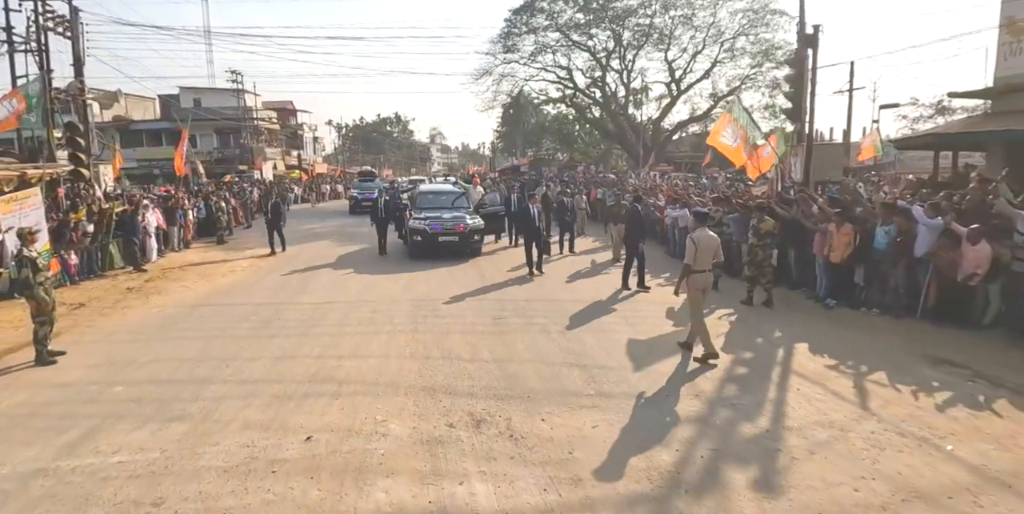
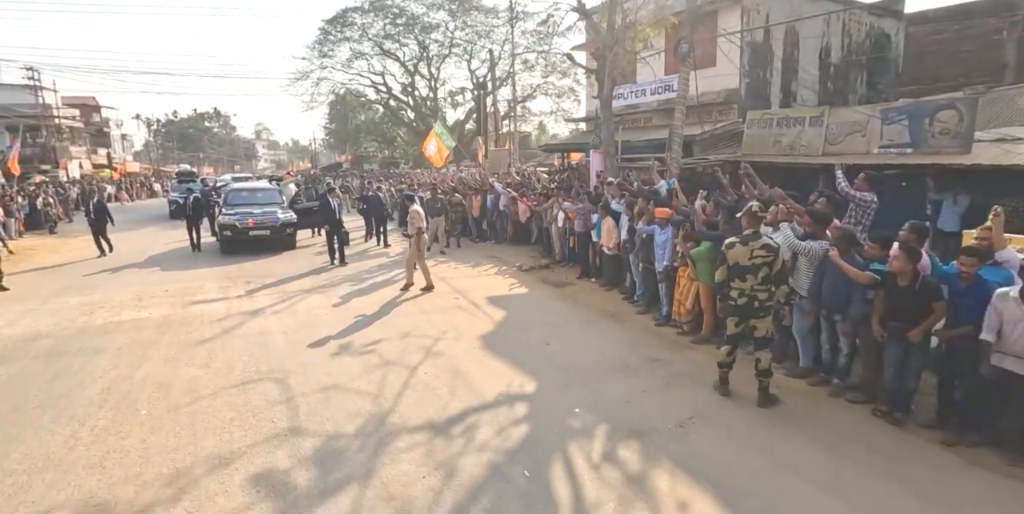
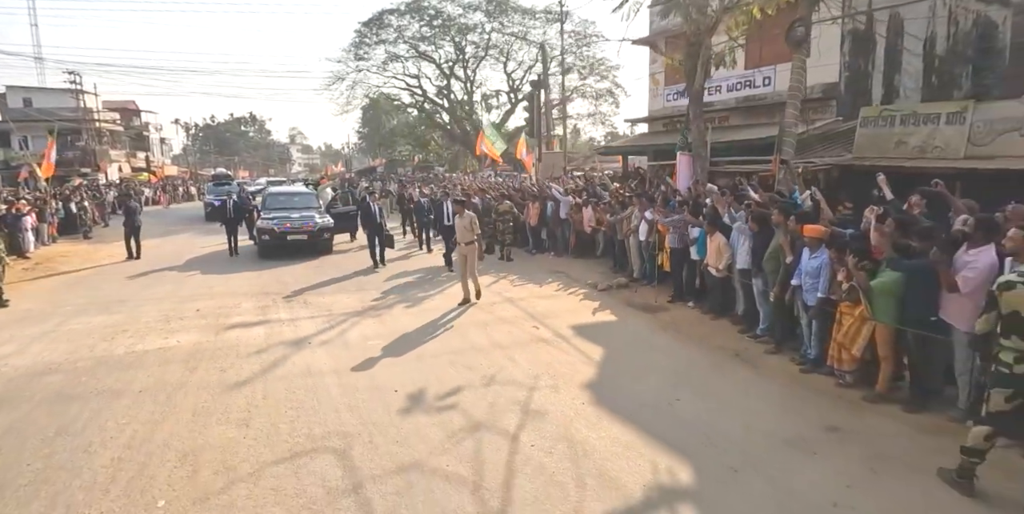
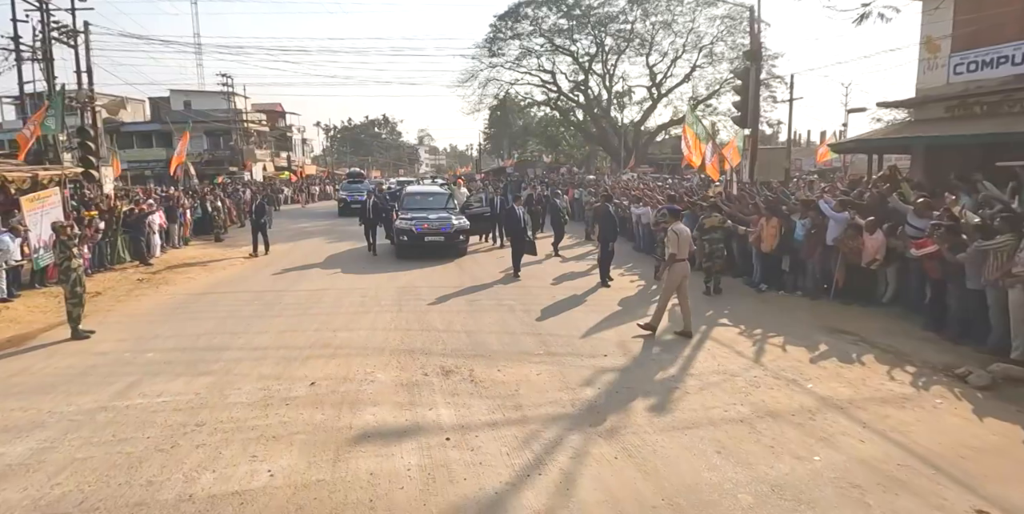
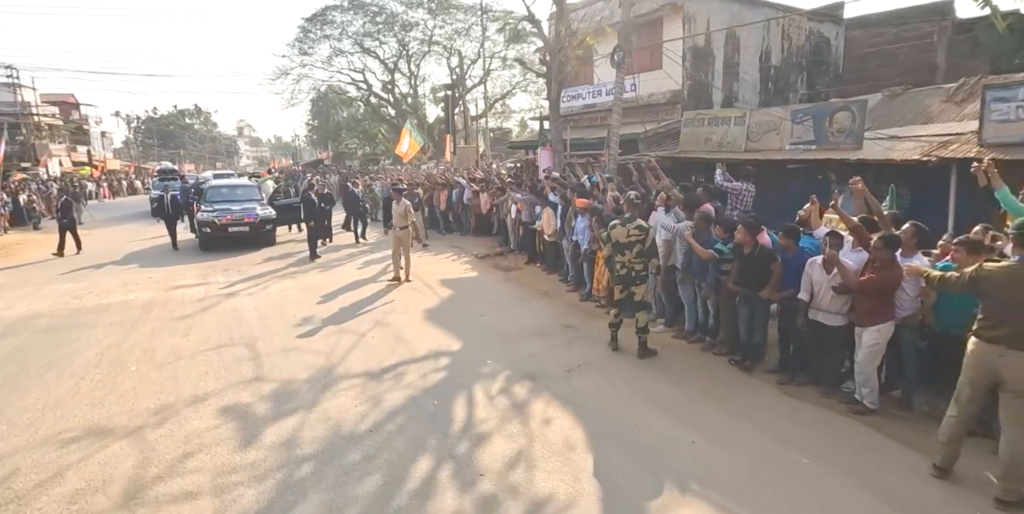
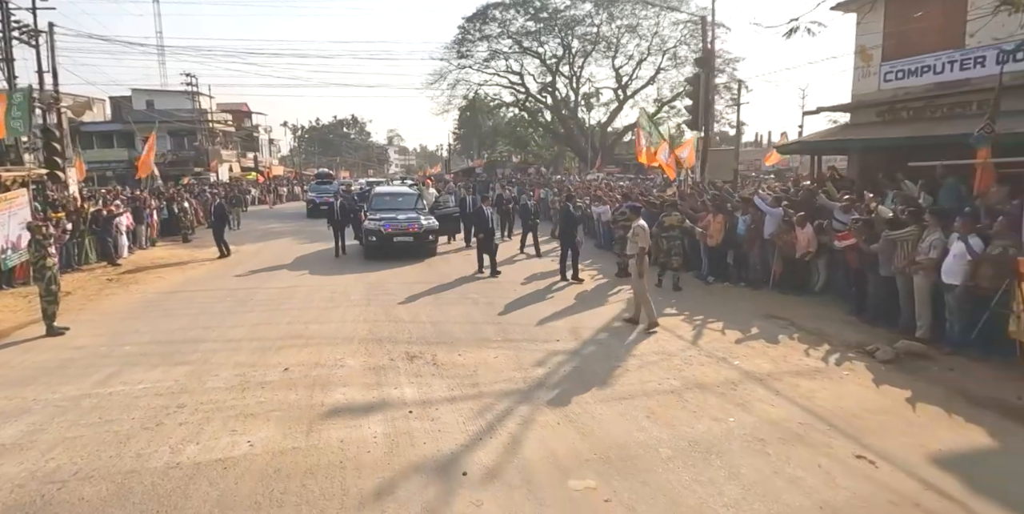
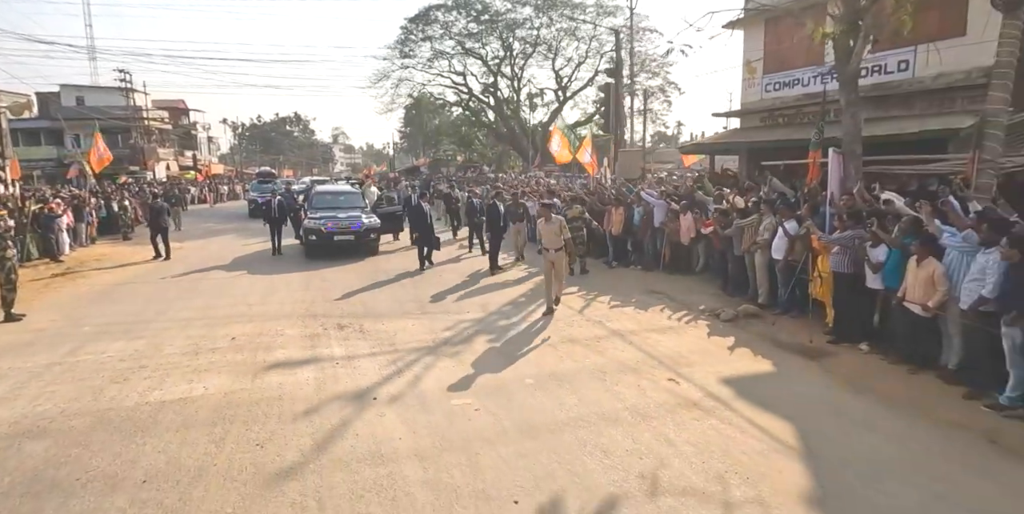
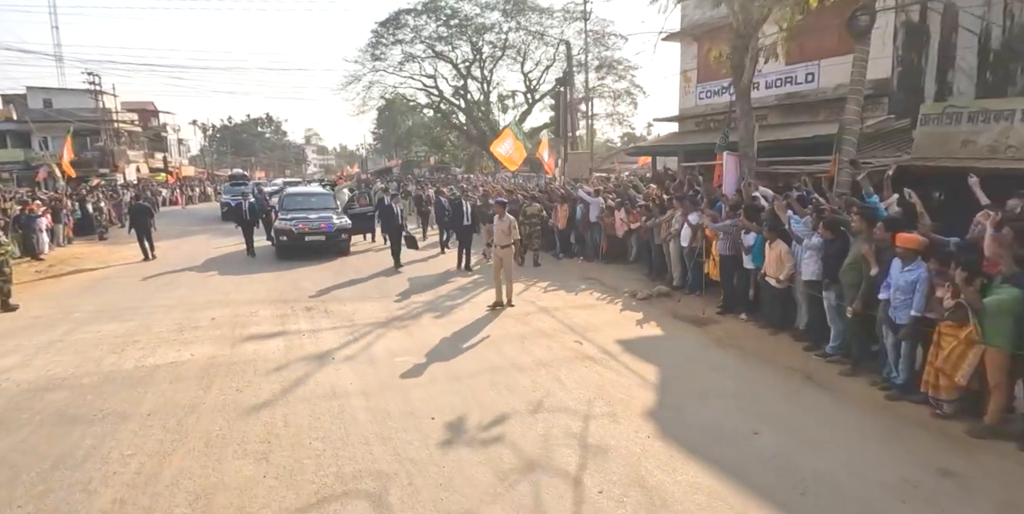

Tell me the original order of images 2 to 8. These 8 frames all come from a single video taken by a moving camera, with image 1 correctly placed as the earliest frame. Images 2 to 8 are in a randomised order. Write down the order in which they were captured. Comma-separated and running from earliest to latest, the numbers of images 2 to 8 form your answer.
4, 6, 7, 8, 3, 2, 5
